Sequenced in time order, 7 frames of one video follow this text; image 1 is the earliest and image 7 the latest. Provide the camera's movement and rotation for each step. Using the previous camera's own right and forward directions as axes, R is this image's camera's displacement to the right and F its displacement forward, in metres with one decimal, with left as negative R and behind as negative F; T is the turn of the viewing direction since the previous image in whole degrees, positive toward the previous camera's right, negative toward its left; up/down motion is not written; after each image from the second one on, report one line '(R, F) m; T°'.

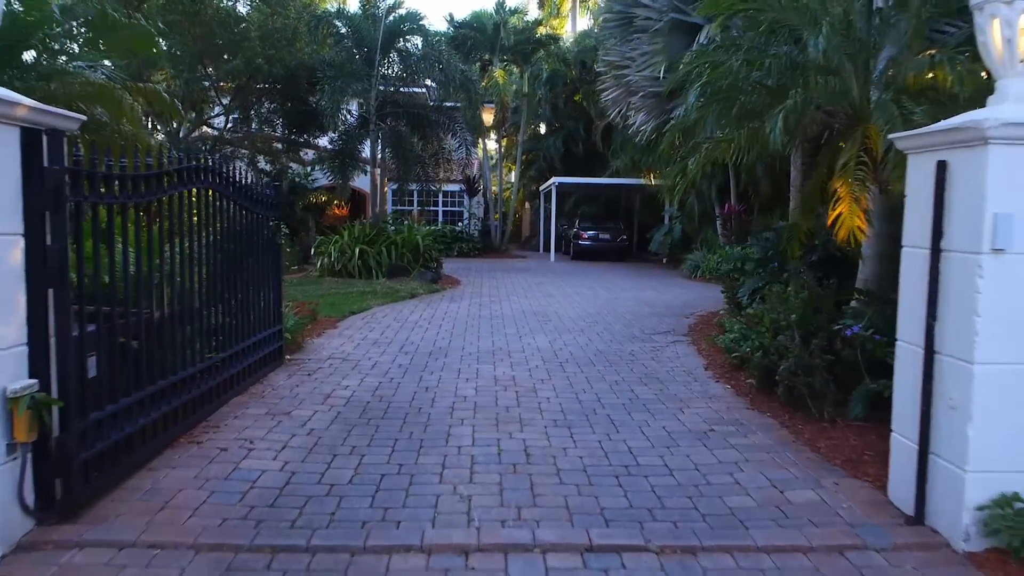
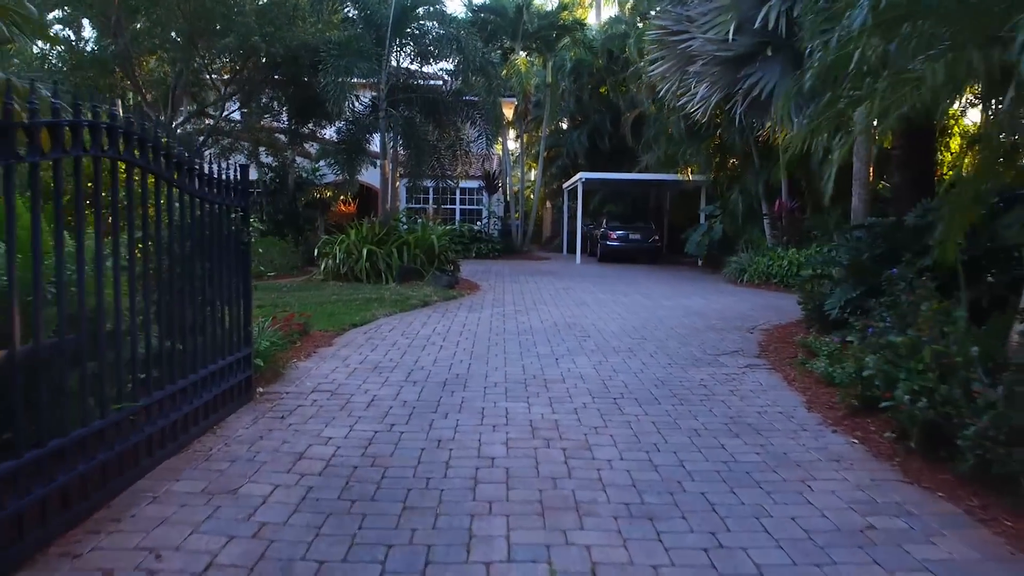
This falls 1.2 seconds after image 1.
(-0.2, +2.1) m; -1°
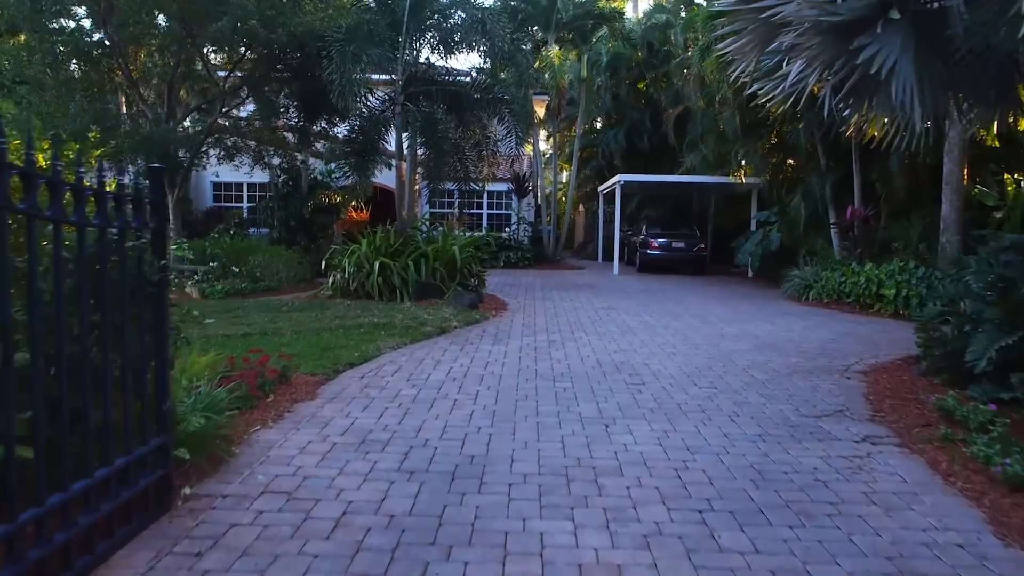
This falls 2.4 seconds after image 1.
(-0.1, +2.2) m; -2°
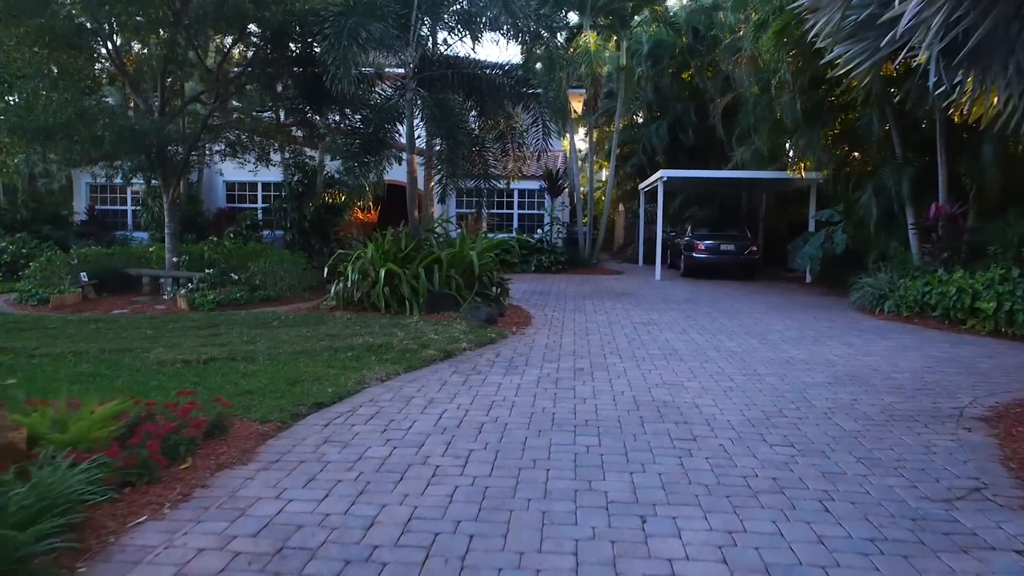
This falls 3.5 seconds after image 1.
(+0.3, +2.0) m; -3°
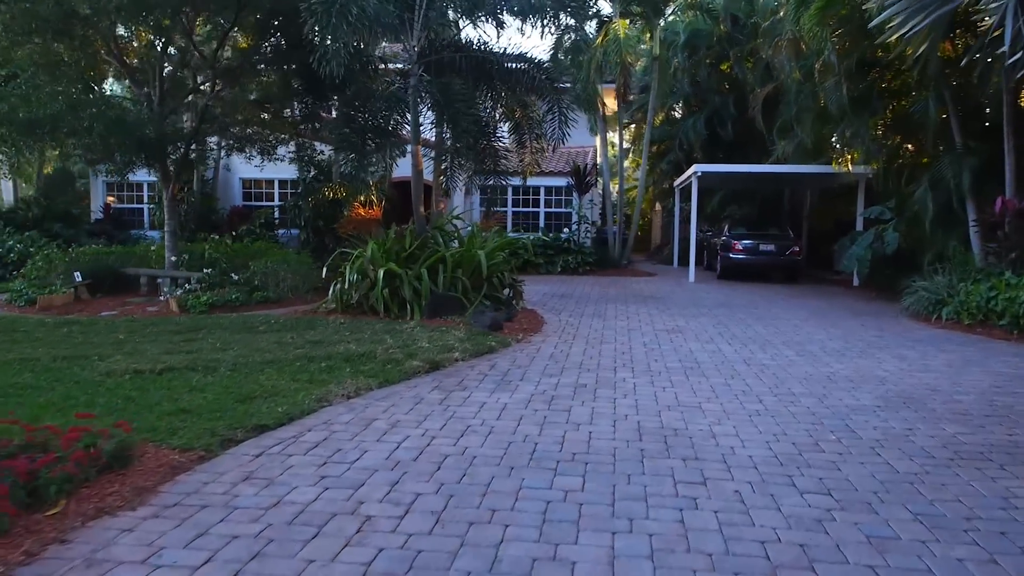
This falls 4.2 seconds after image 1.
(+0.5, +1.2) m; -3°
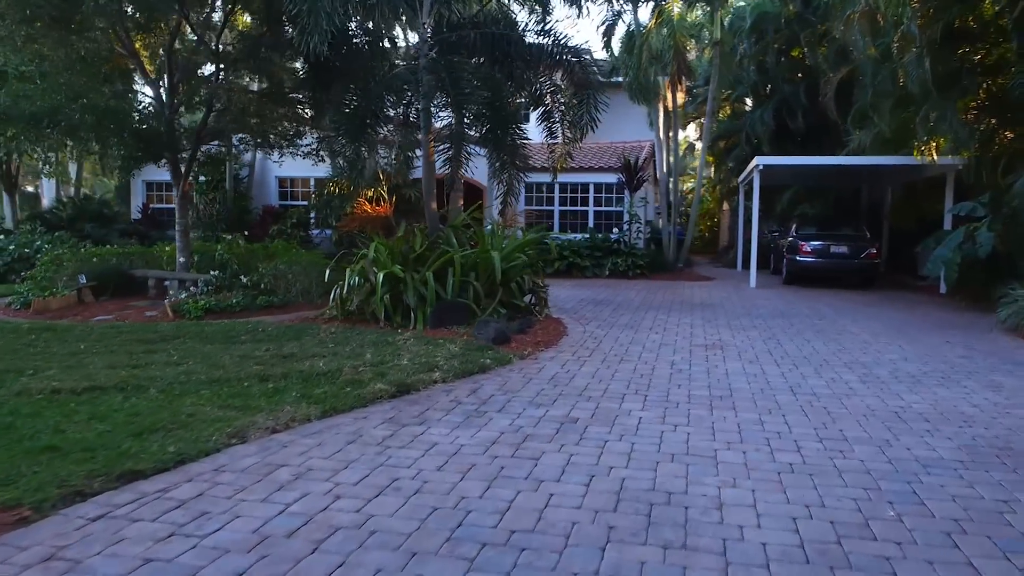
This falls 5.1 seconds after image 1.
(+0.8, +1.6) m; -5°
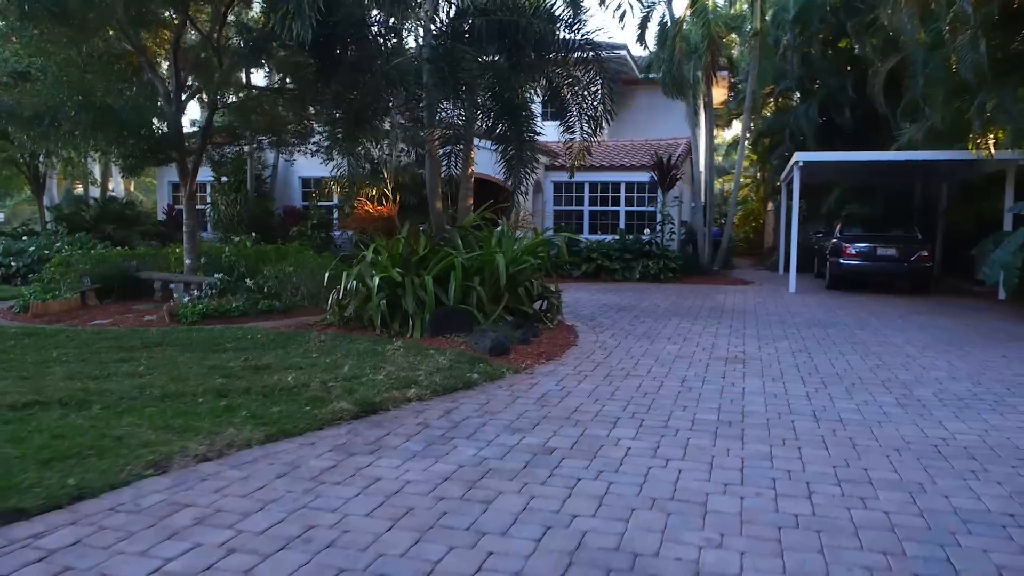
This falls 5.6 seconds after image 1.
(+0.6, +0.8) m; -3°
